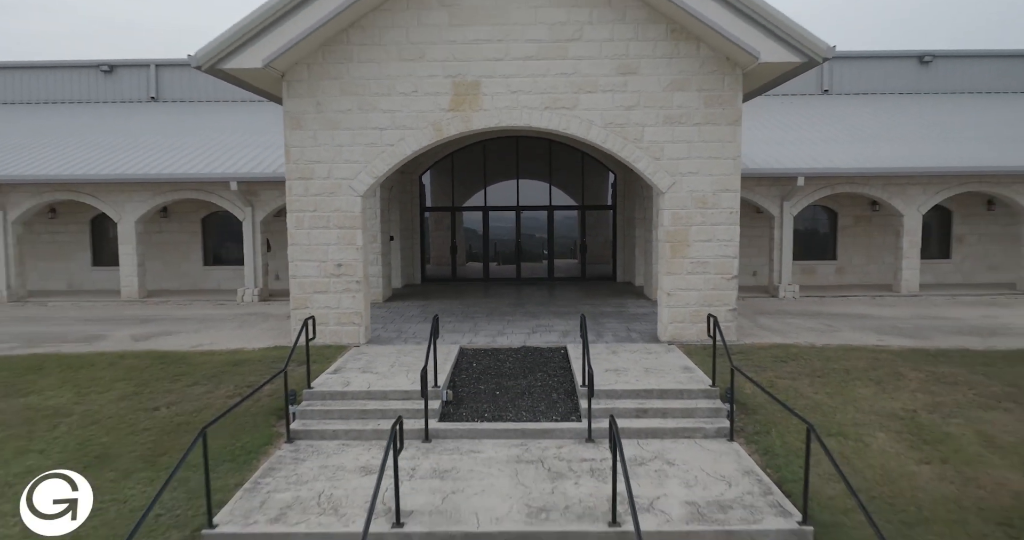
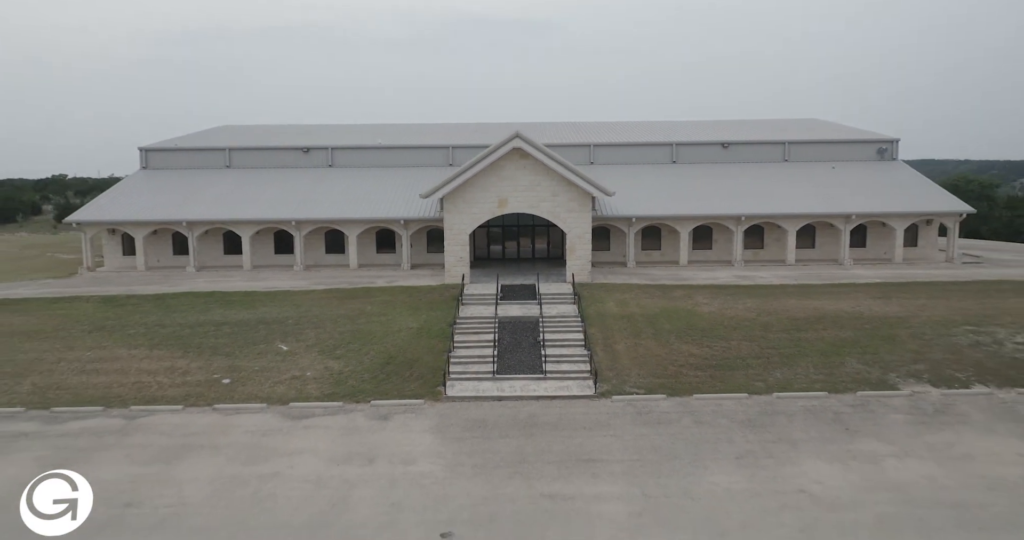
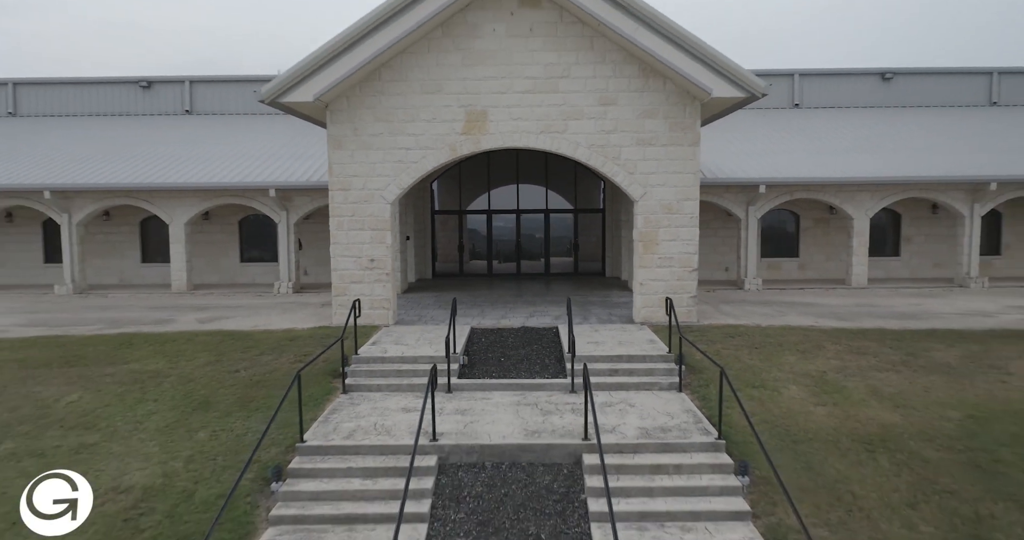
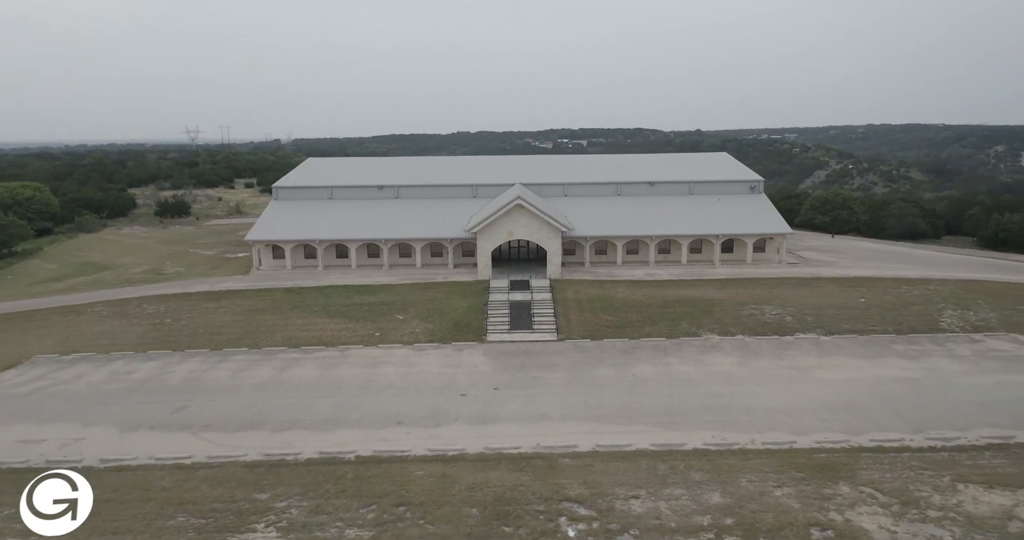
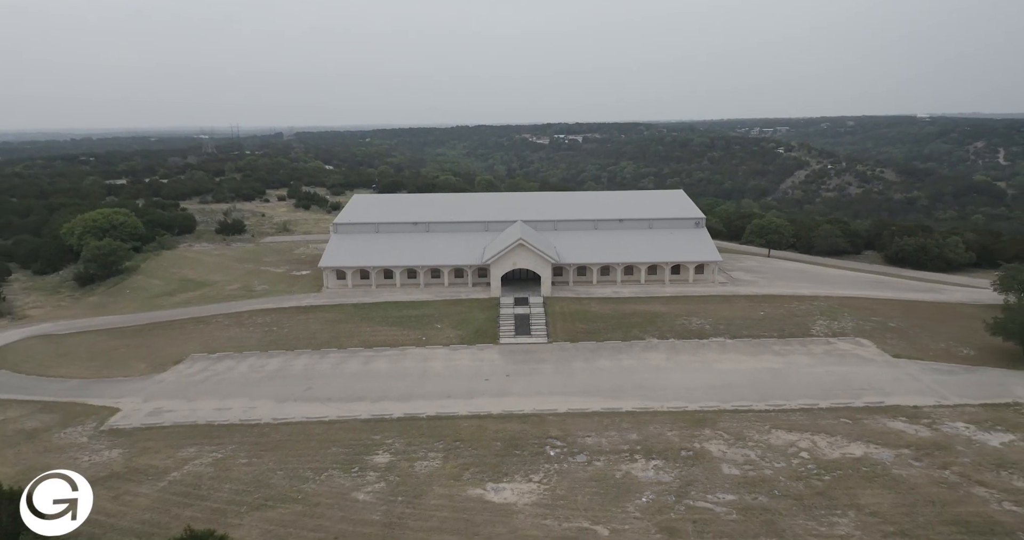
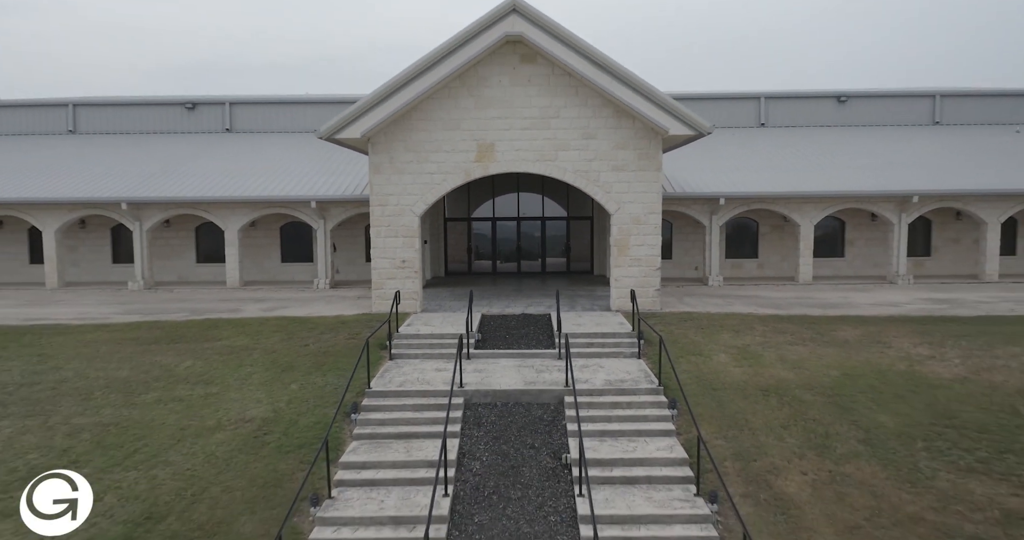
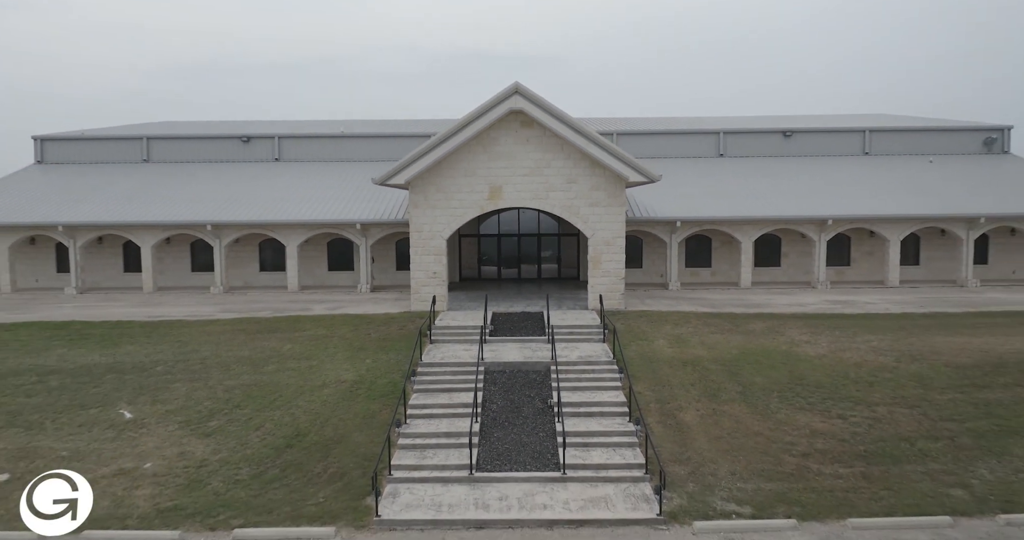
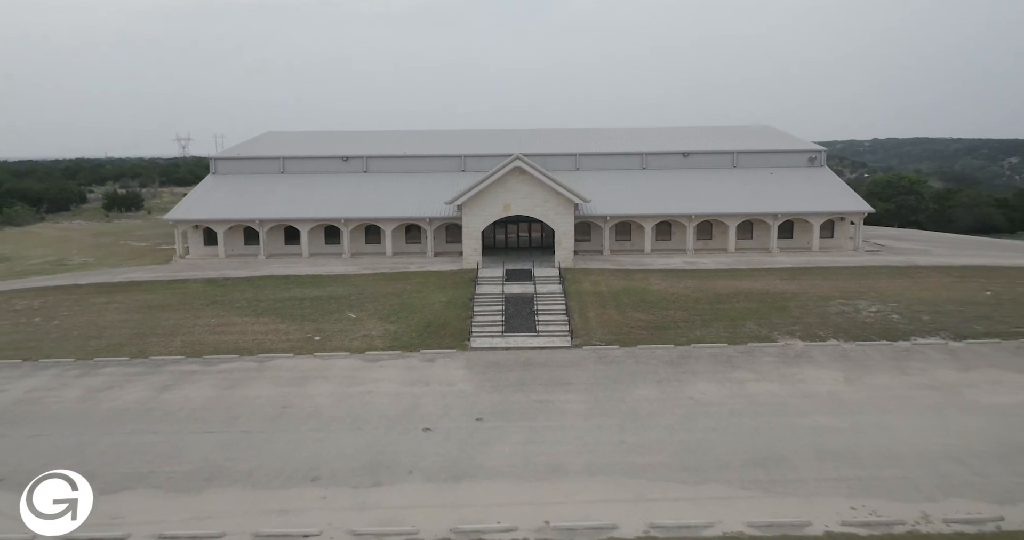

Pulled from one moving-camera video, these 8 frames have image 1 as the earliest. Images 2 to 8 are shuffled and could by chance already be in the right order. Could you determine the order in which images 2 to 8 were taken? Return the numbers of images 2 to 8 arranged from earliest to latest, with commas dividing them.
3, 6, 7, 2, 8, 4, 5
